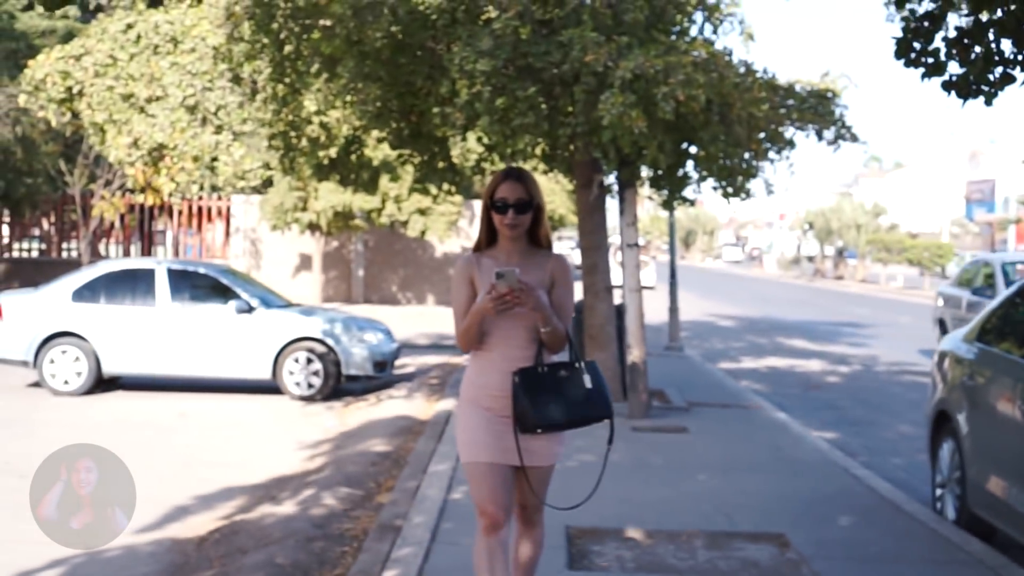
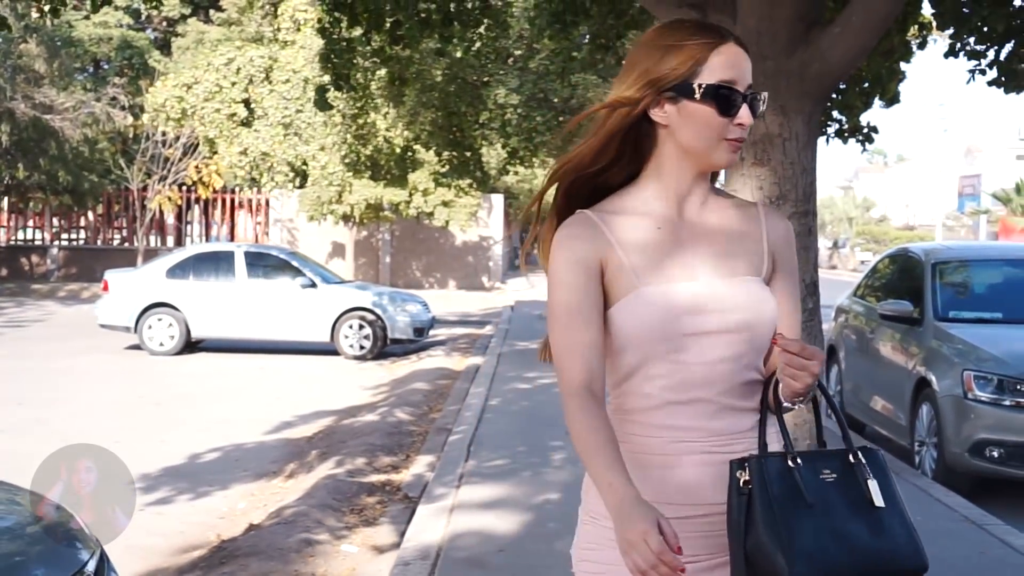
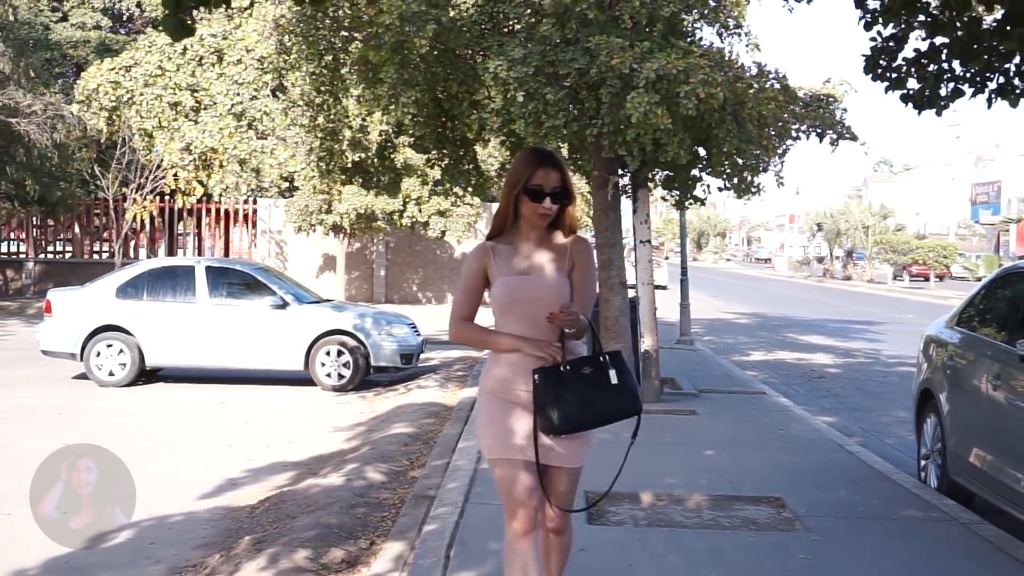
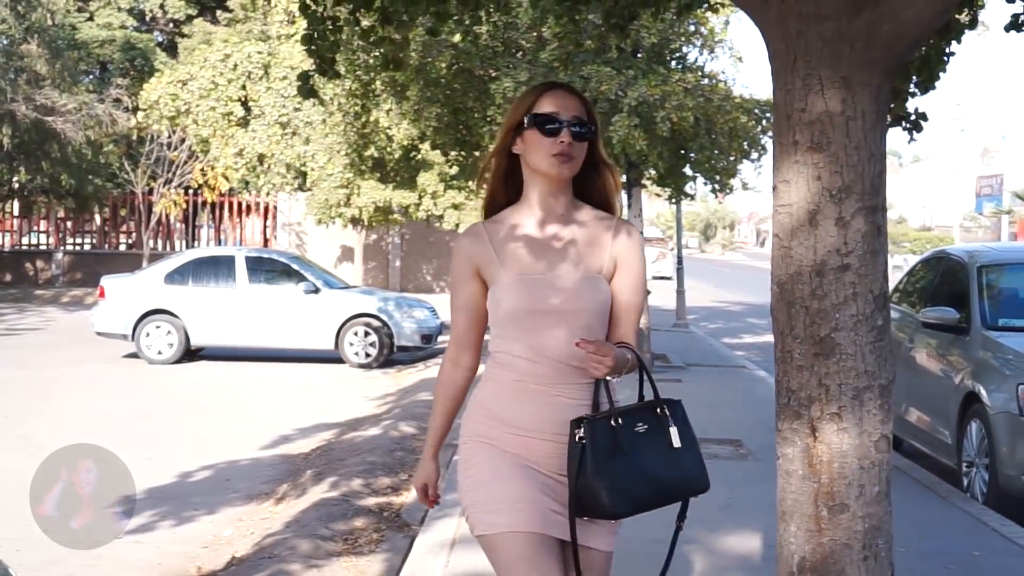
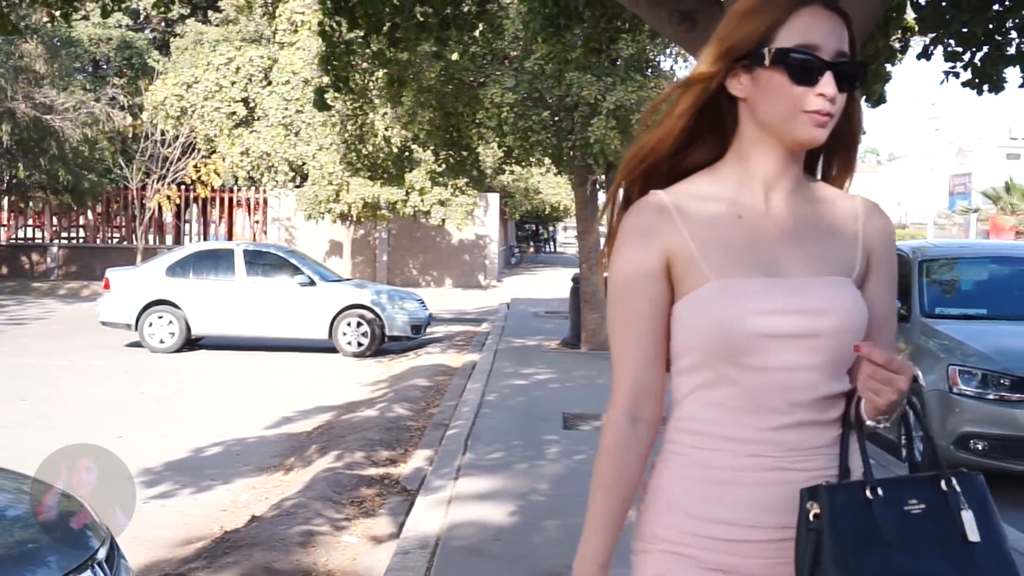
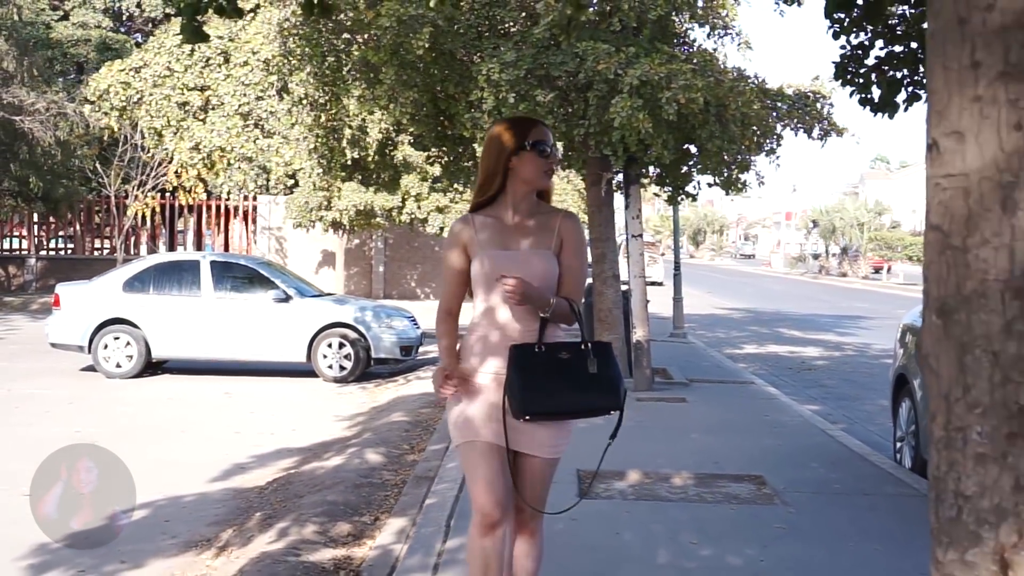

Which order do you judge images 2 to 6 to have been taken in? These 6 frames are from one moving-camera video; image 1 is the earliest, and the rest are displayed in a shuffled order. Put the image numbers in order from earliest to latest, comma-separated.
3, 6, 4, 2, 5
